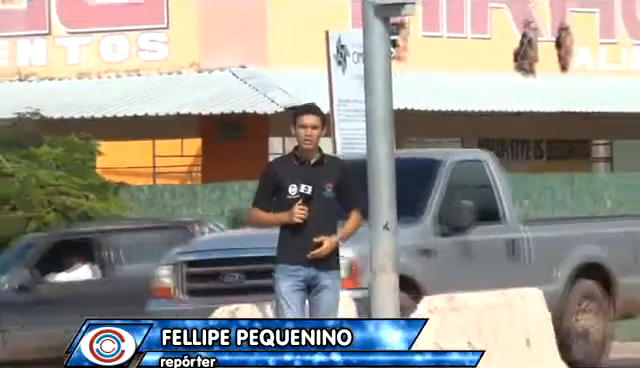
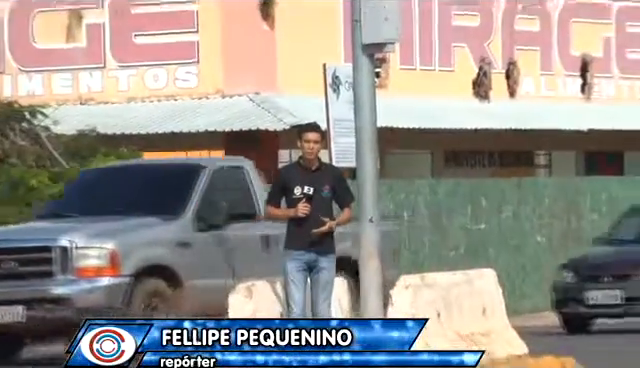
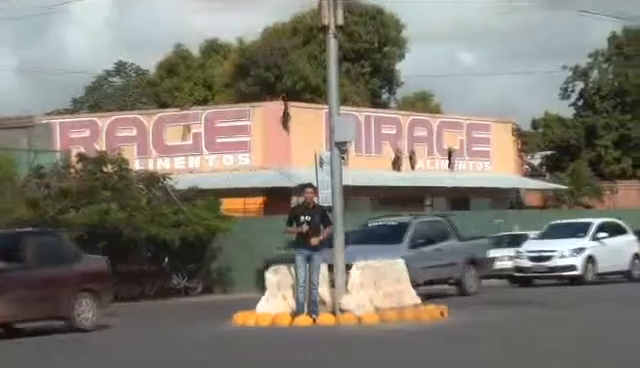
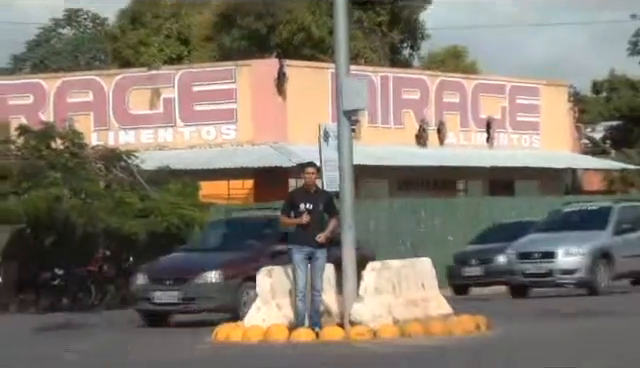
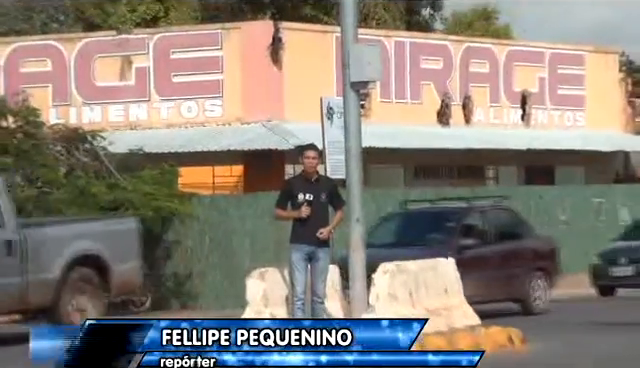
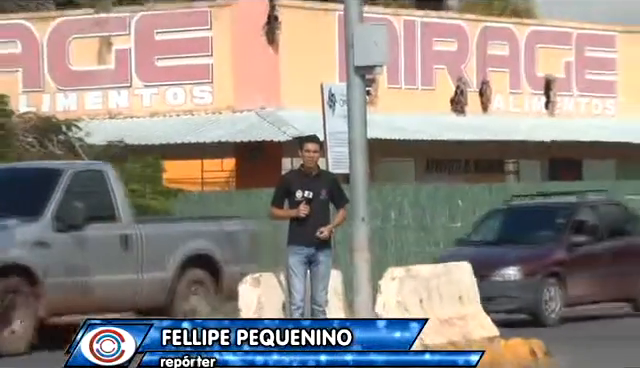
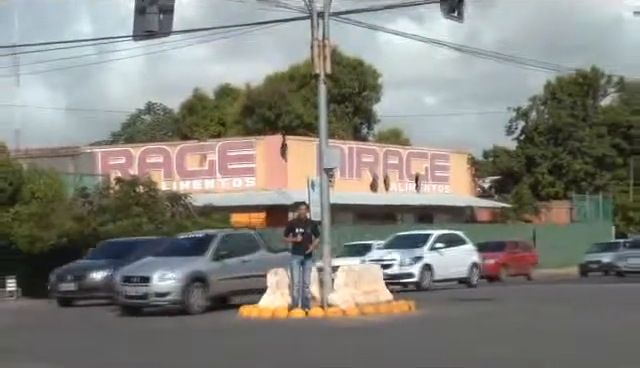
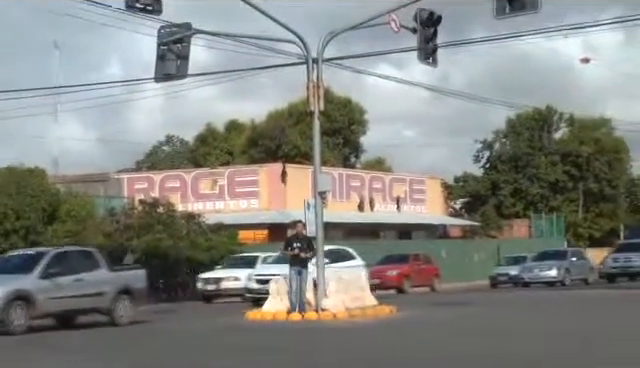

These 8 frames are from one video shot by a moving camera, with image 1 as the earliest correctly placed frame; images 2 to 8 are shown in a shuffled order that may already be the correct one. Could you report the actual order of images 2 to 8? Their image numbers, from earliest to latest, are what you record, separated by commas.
2, 6, 5, 4, 3, 7, 8
